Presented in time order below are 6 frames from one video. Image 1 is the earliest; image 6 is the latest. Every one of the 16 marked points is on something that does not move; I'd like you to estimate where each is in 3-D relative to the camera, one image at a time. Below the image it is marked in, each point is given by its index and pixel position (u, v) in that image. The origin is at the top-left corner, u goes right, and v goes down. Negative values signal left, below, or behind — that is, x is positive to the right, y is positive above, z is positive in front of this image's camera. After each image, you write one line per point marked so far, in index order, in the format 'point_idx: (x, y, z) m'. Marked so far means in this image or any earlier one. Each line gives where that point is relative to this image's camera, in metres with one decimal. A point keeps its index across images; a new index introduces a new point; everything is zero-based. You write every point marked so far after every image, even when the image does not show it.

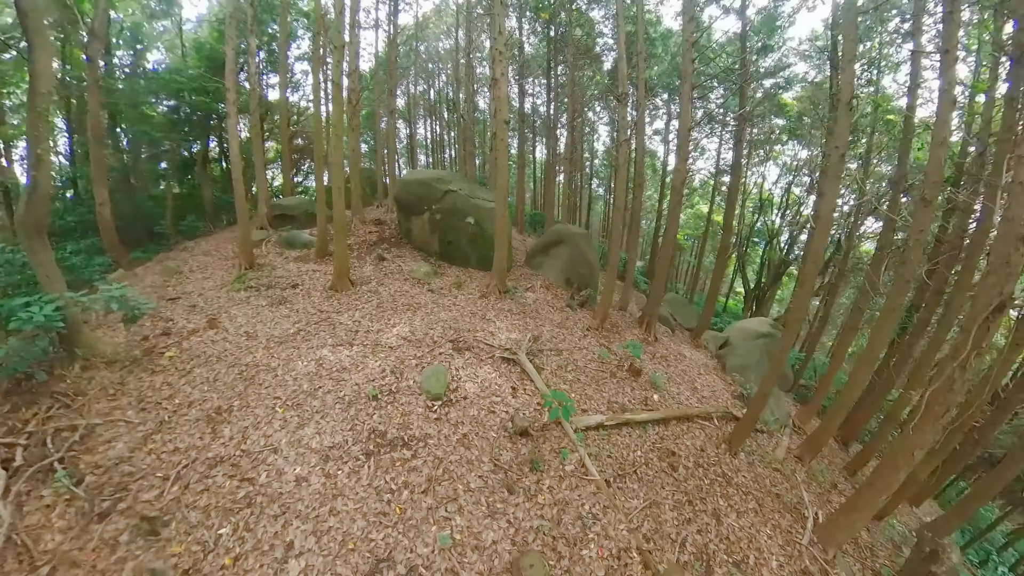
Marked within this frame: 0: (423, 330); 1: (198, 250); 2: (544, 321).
0: (-2.6, -1.4, +7.4) m
1: (-15.3, +1.8, +12.2) m
2: (+1.4, -1.4, +9.8) m
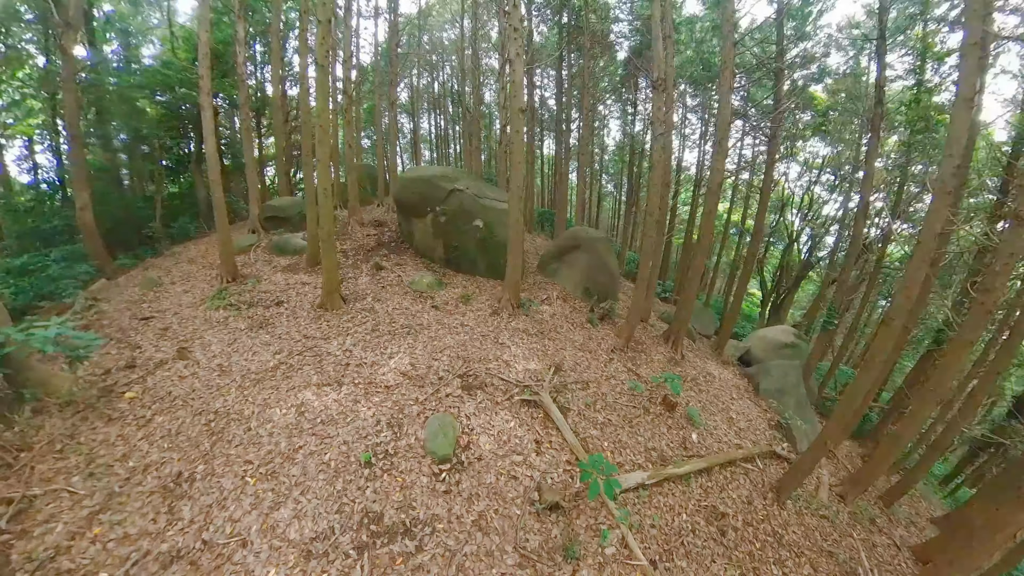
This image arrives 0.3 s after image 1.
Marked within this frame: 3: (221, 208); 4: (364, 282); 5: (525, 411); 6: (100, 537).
0: (-2.1, -2.0, +6.4) m
1: (-14.7, +1.4, +11.3) m
2: (+1.9, -2.0, +8.8) m
3: (-10.4, +2.8, +9.0) m
4: (-5.2, +0.2, +8.6) m
5: (+0.5, -3.1, +6.2) m
6: (-6.0, -3.6, +3.7) m
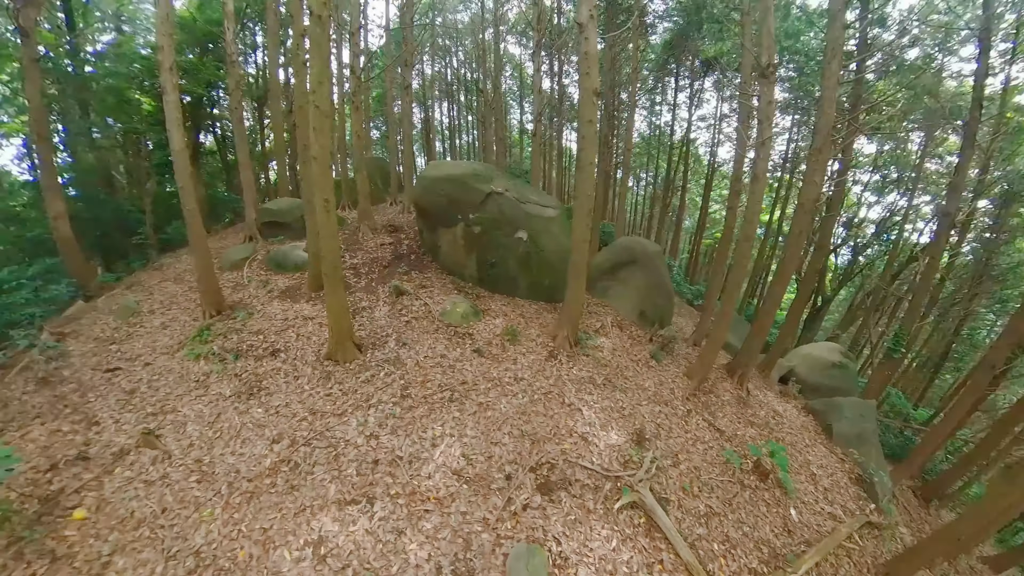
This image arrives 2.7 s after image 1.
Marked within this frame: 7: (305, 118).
0: (-0.5, -3.1, +4.9) m
1: (-13.1, +0.6, +9.8) m
2: (+3.5, -3.1, +7.3) m
3: (-8.8, +1.9, +7.4) m
4: (-3.6, -0.8, +7.1) m
5: (+2.1, -4.2, +4.8) m
6: (-4.4, -4.7, +2.3) m
7: (-6.8, +5.6, +8.4) m
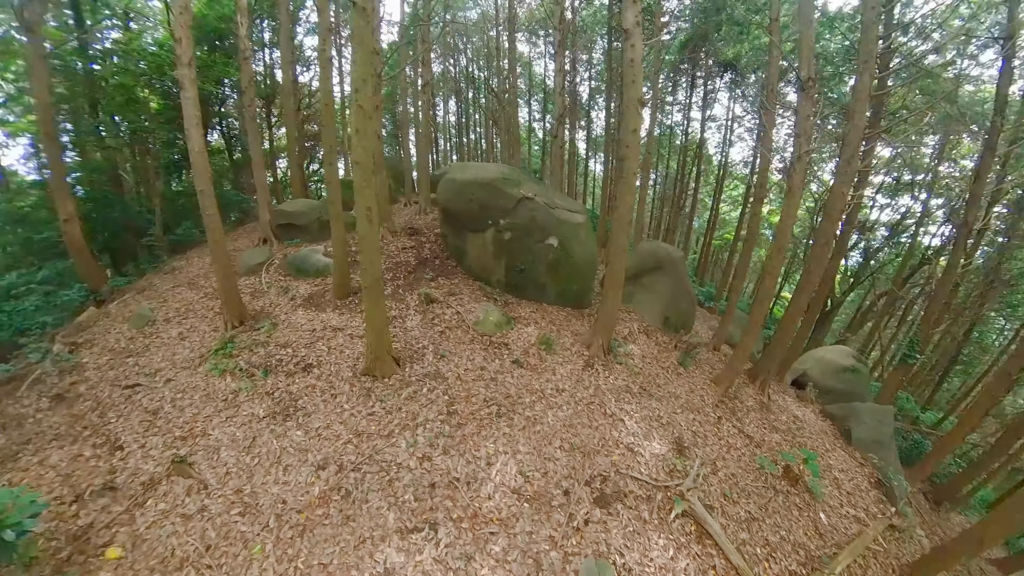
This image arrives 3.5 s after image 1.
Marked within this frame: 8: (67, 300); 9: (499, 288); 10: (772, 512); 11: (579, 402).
0: (+0.4, -3.3, +4.8) m
1: (-12.1, +0.5, +9.5) m
2: (+4.5, -3.3, +7.2) m
3: (-7.8, +1.7, +7.2) m
4: (-2.6, -1.0, +6.9) m
5: (+3.0, -4.4, +4.7) m
6: (-3.5, -4.9, +2.2) m
7: (-5.8, +5.4, +8.1) m
8: (-14.0, -0.4, +8.1) m
9: (-0.4, 0.0, +8.5) m
10: (+6.6, -5.8, +6.5) m
11: (+1.6, -2.6, +5.9) m
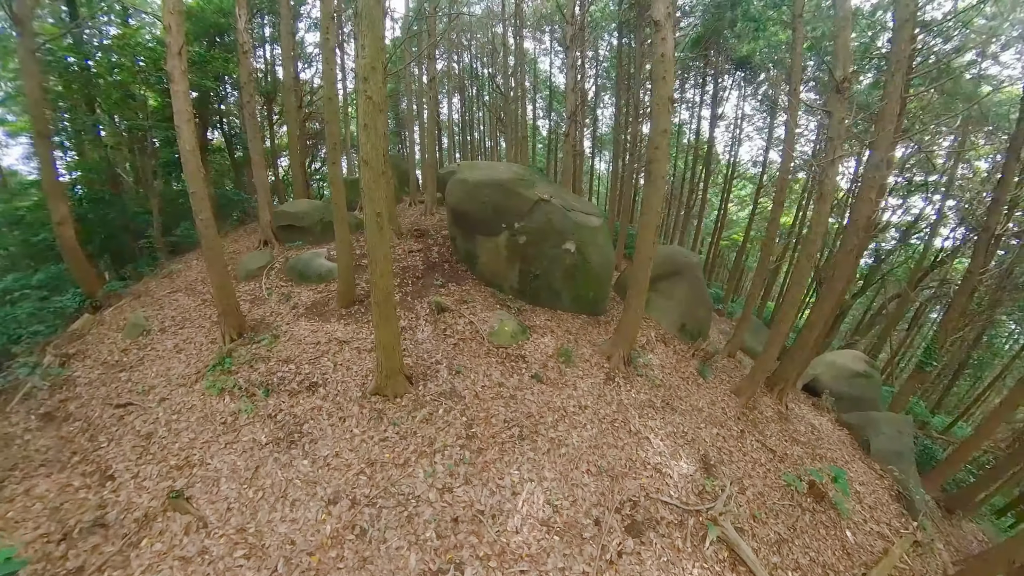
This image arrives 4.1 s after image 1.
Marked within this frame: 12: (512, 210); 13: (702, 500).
0: (+0.9, -3.5, +4.5) m
1: (-11.7, +0.3, +9.2) m
2: (+4.9, -3.5, +6.8) m
3: (-7.4, +1.5, +6.8) m
4: (-2.2, -1.2, +6.6) m
5: (+3.4, -4.7, +4.4) m
6: (-3.0, -5.1, +1.8) m
7: (-5.4, +5.2, +7.7) m
8: (-13.6, -0.5, +7.7) m
9: (0.0, -0.2, +8.1) m
10: (+7.1, -6.0, +6.2) m
11: (+2.0, -2.9, +5.6) m
12: (-0.1, +2.5, +8.2) m
13: (+3.9, -4.4, +5.2) m
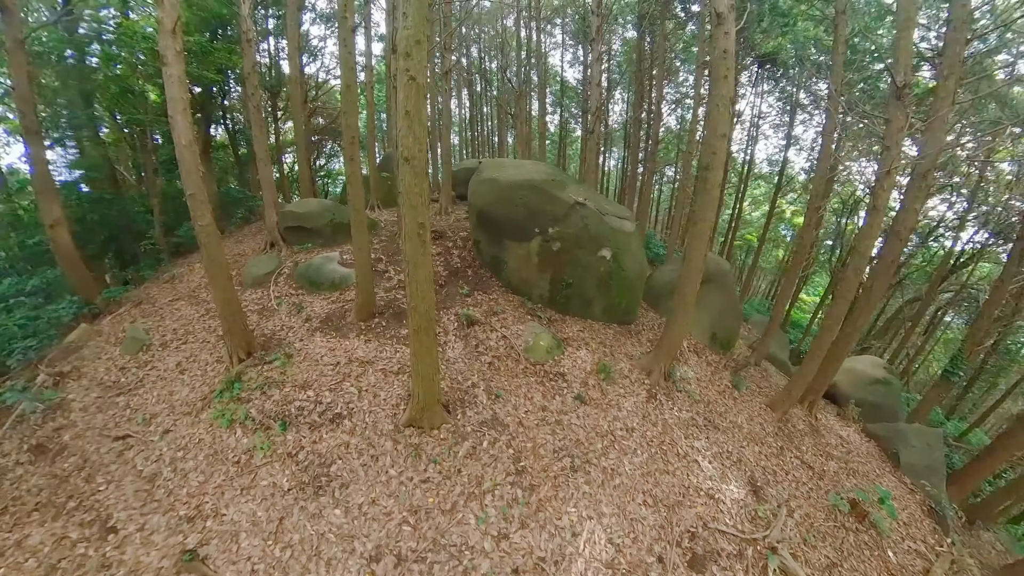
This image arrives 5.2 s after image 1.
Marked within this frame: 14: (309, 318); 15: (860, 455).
0: (+1.7, -3.9, +4.1) m
1: (-10.8, +0.1, +8.7) m
2: (+5.7, -3.8, +6.5) m
3: (-6.5, +1.3, +6.4) m
4: (-1.3, -1.4, +6.2) m
5: (+4.3, -5.0, +4.0) m
6: (-2.2, -5.4, +1.5) m
7: (-4.4, +5.0, +7.3) m
8: (-12.7, -0.7, +7.3) m
9: (+0.9, -0.5, +7.7) m
10: (+7.9, -6.3, +5.9) m
11: (+2.8, -3.2, +5.2) m
12: (+0.8, +2.2, +7.7) m
13: (+4.7, -4.7, +4.9) m
14: (-5.6, -0.6, +7.4) m
15: (+13.6, -6.6, +10.0) m
